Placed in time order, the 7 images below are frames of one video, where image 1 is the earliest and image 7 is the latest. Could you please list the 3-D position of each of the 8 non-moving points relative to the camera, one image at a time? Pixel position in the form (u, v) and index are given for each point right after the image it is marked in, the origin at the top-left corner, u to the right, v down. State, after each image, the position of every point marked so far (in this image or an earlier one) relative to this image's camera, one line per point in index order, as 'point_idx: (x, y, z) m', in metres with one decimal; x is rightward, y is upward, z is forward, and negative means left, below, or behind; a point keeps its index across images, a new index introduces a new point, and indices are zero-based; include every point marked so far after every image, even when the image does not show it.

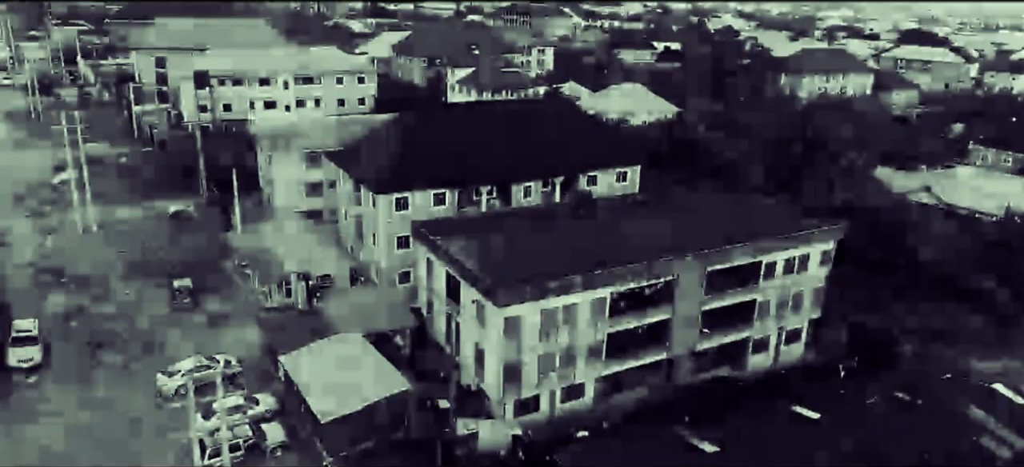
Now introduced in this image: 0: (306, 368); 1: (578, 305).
0: (-5.6, -3.6, +19.8) m
1: (+1.7, -1.9, +19.2) m
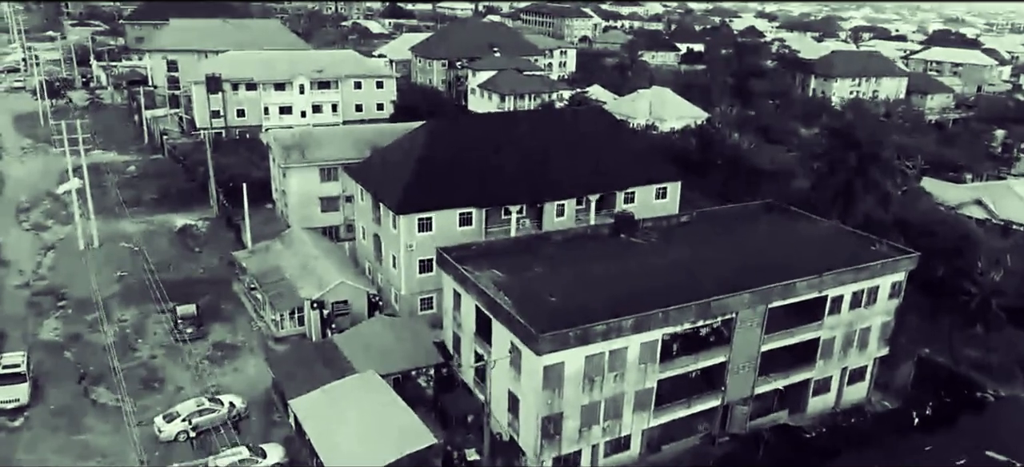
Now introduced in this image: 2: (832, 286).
0: (-4.7, -4.4, +17.7) m
1: (+2.6, -2.7, +16.9) m
2: (+8.6, -1.4, +19.8) m
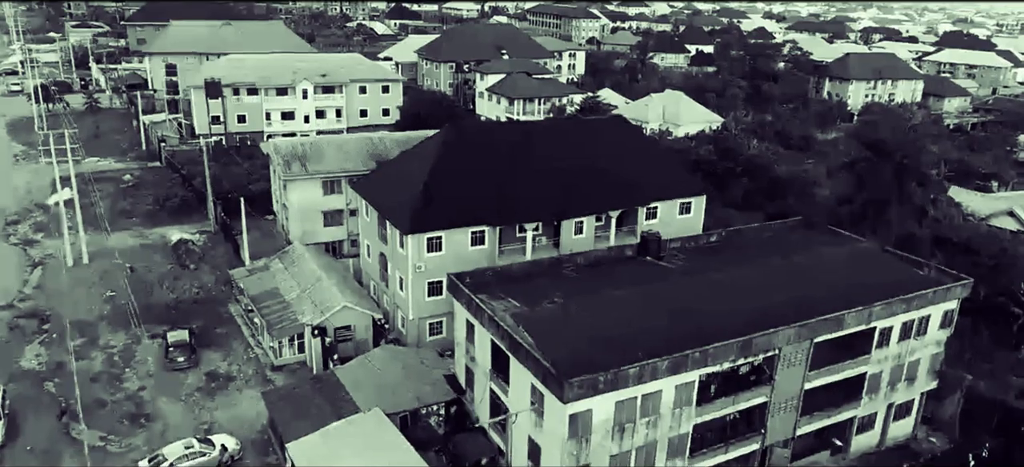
0: (-4.2, -5.0, +16.0) m
1: (+3.1, -3.3, +15.2) m
2: (+9.1, -2.1, +18.1) m
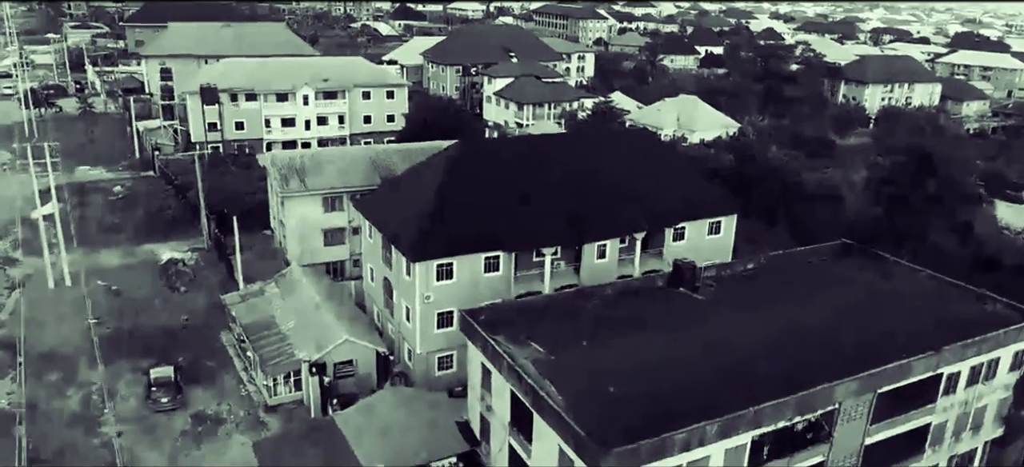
0: (-3.8, -5.7, +14.0) m
1: (+3.5, -4.1, +13.2) m
2: (+9.6, -2.8, +16.0) m
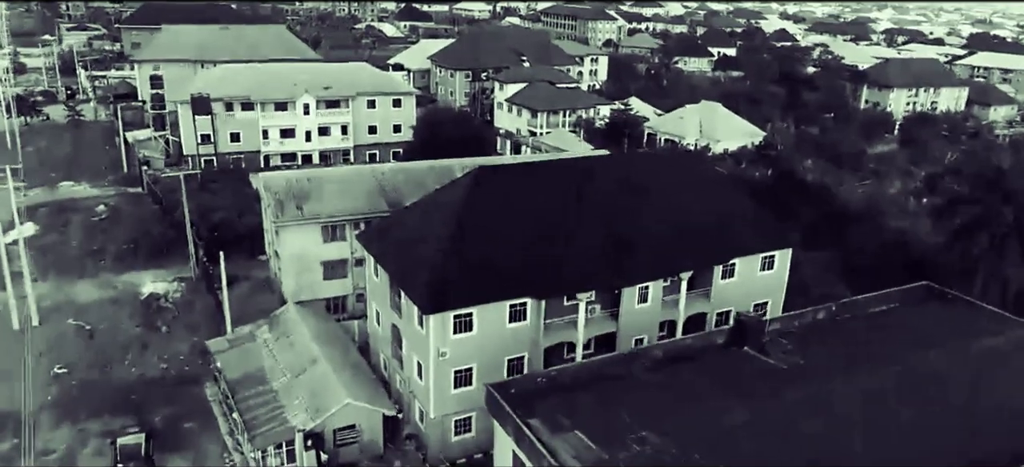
0: (-3.1, -6.8, +11.1) m
1: (+4.2, -5.1, +10.1) m
2: (+10.3, -3.9, +13.0) m
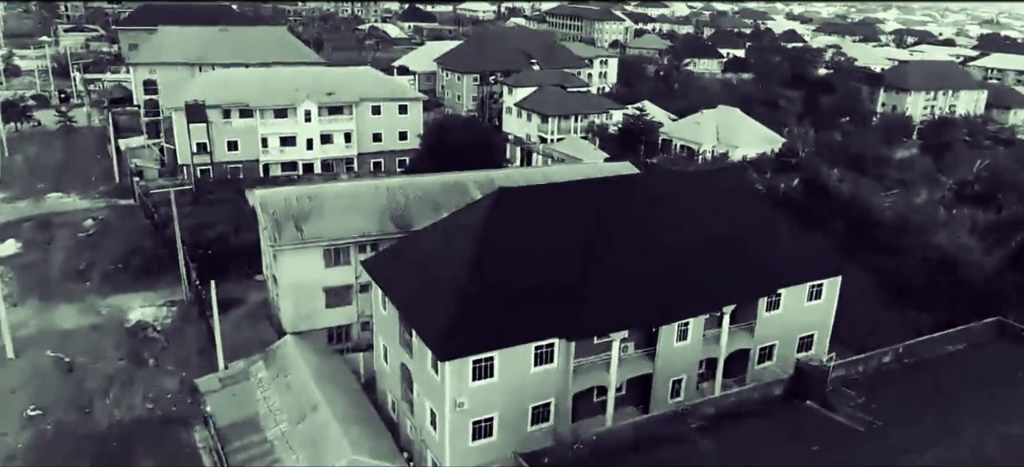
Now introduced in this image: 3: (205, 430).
0: (-2.6, -7.5, +9.1) m
1: (+4.7, -5.8, +8.1) m
2: (+10.8, -4.6, +10.9) m
3: (-7.6, -4.9, +18.2) m
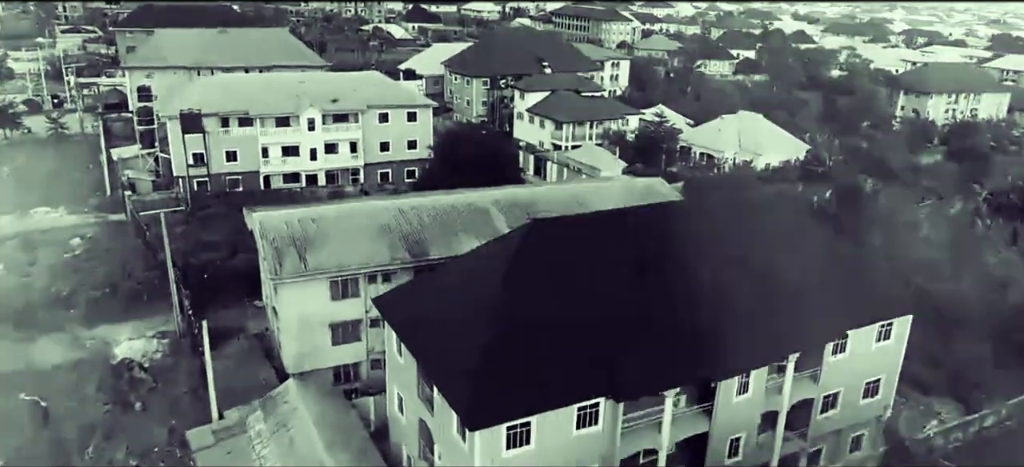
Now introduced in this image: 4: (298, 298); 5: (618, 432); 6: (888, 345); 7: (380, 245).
0: (-1.9, -8.2, +6.8) m
1: (+5.4, -6.6, +5.9) m
2: (+11.5, -5.4, +8.6) m
3: (-6.9, -5.6, +16.0) m
4: (-5.4, -1.7, +18.6) m
5: (+2.0, -3.7, +13.8) m
6: (+9.1, -2.7, +17.6) m
7: (-3.5, -0.3, +19.3) m
